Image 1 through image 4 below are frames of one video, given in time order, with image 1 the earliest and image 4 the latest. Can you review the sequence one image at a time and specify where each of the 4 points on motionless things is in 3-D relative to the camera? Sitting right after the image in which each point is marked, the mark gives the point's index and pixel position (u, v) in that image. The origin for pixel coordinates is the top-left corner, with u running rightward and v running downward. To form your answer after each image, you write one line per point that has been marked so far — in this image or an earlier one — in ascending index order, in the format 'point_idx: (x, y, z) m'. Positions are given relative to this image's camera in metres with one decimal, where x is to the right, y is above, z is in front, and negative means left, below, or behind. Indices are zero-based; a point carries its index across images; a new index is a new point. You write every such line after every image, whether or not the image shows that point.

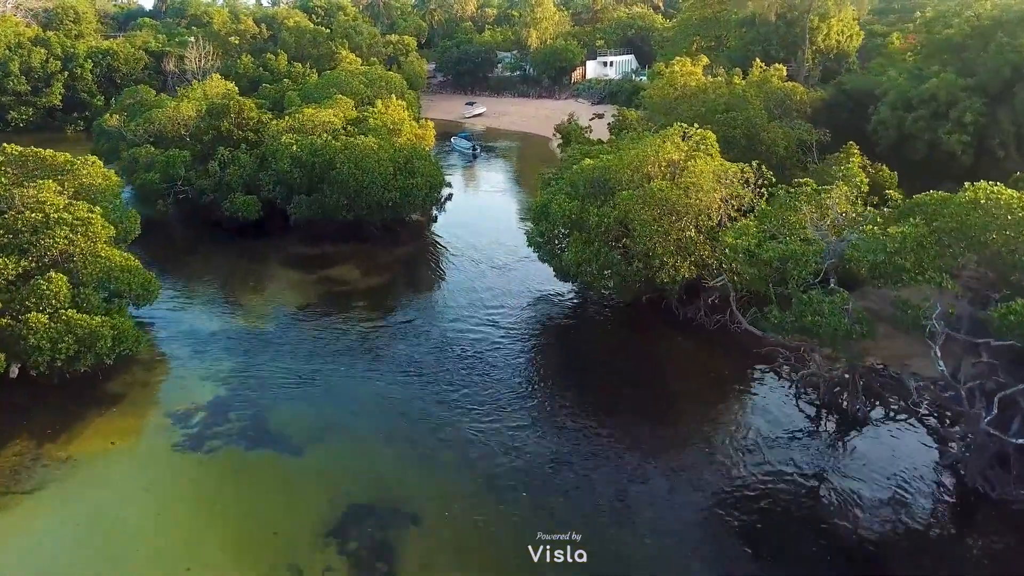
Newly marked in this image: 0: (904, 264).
0: (+10.8, +0.8, +19.8) m
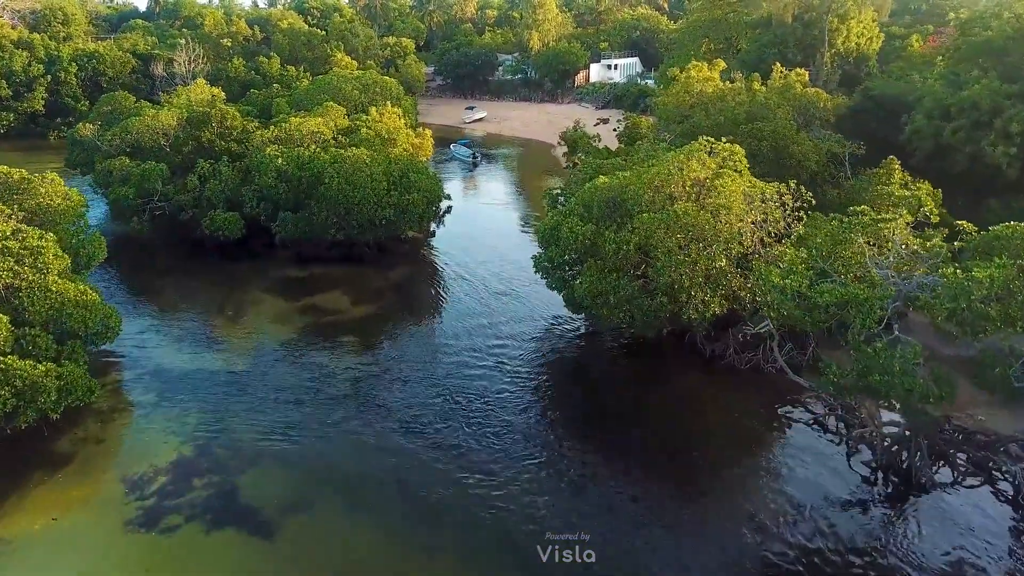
0: (+11.0, -0.5, +16.6) m
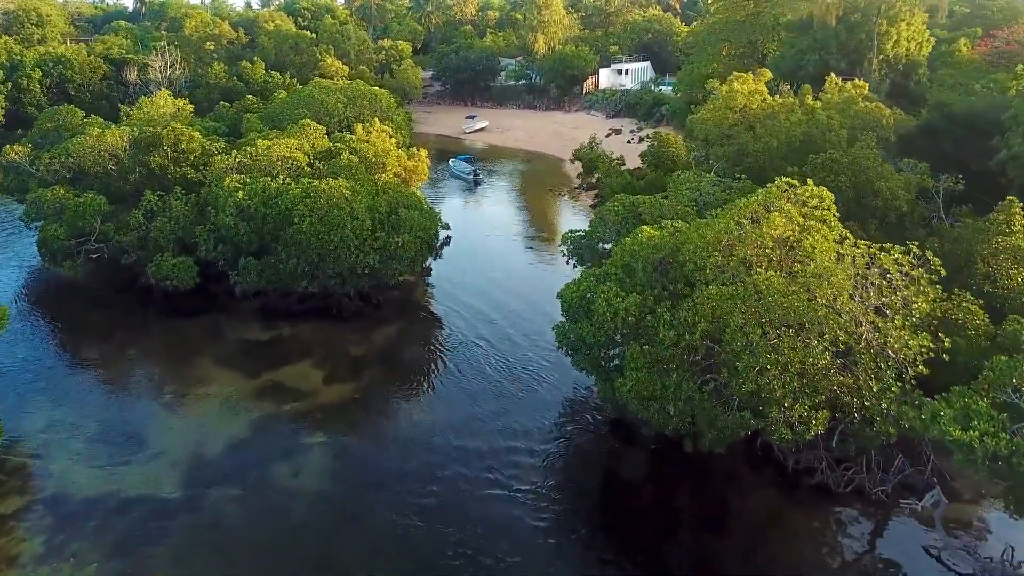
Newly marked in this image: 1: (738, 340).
0: (+11.5, -3.0, +10.0) m
1: (+5.6, -1.2, +17.7) m
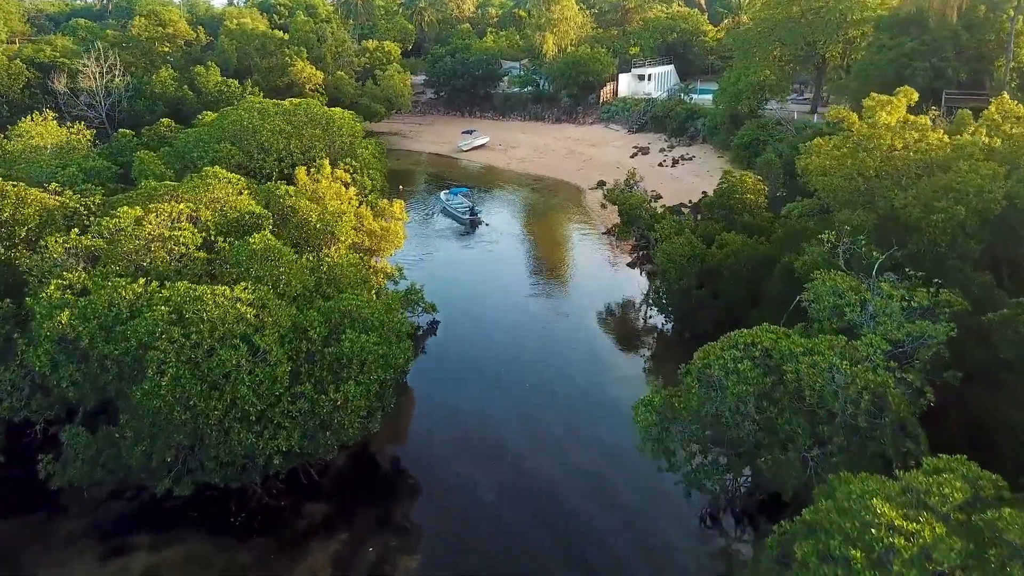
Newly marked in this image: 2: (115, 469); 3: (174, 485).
0: (+12.2, -7.6, -2.8) m
1: (+6.2, -5.8, +4.9) m
2: (-9.5, -4.3, +17.1) m
3: (-7.9, -4.5, +17.0) m
